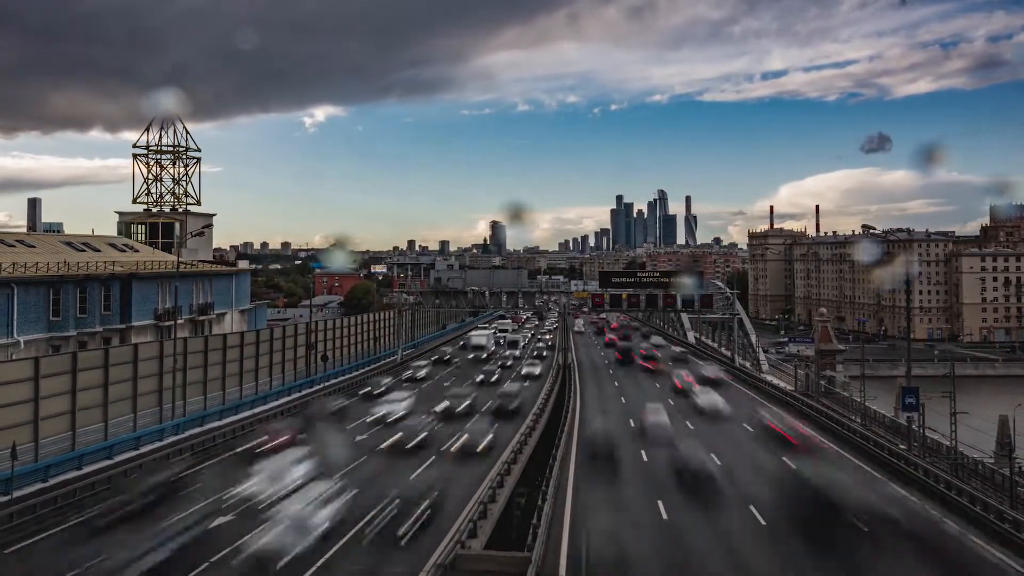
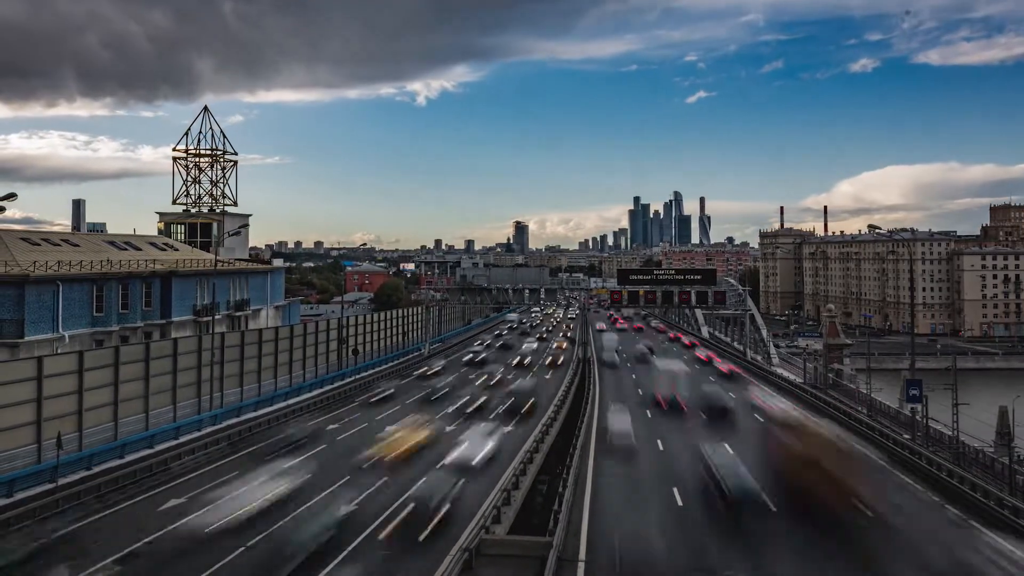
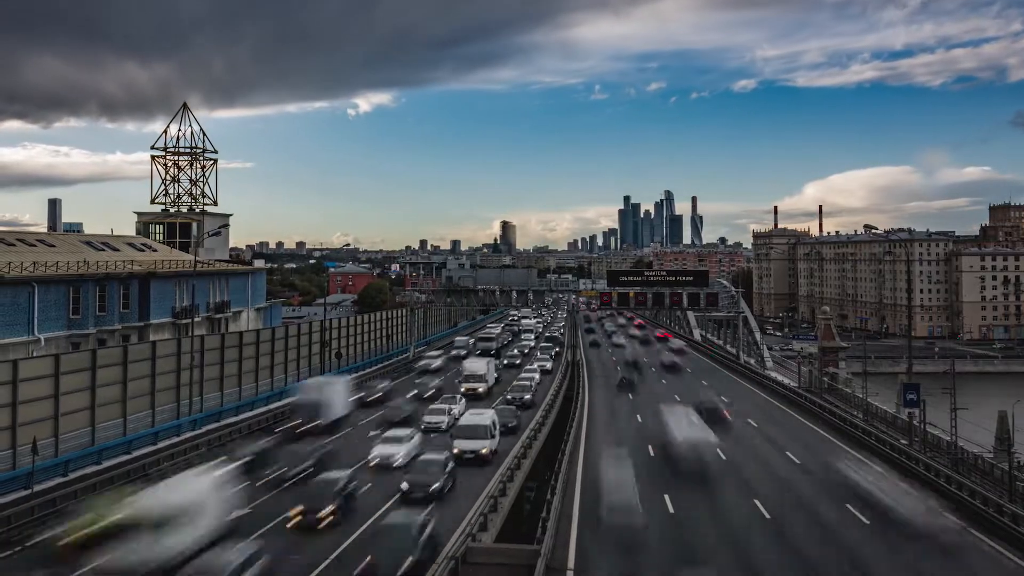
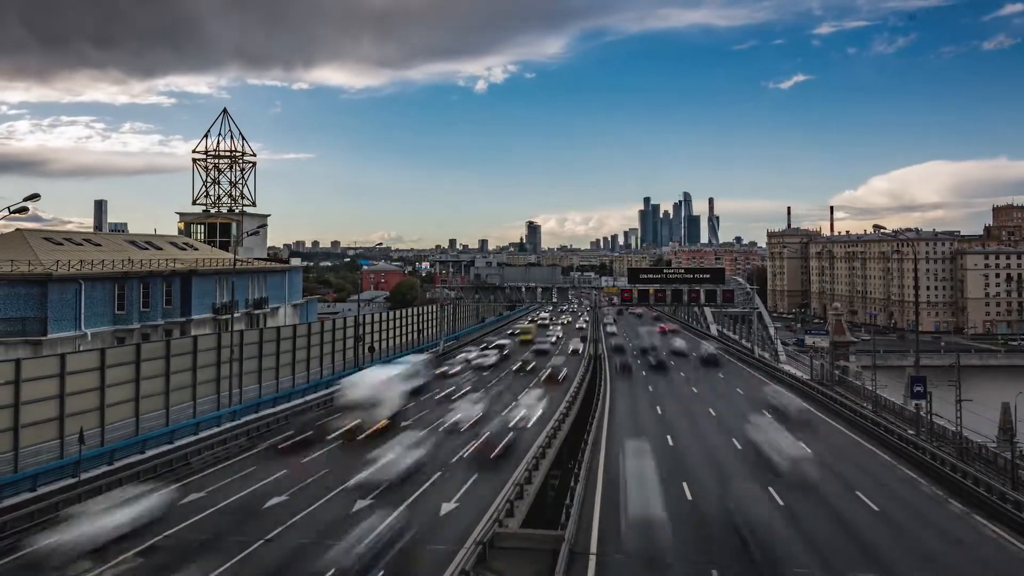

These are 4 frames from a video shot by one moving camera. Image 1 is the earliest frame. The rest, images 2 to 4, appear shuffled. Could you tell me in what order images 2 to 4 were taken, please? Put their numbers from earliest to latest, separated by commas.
3, 2, 4
